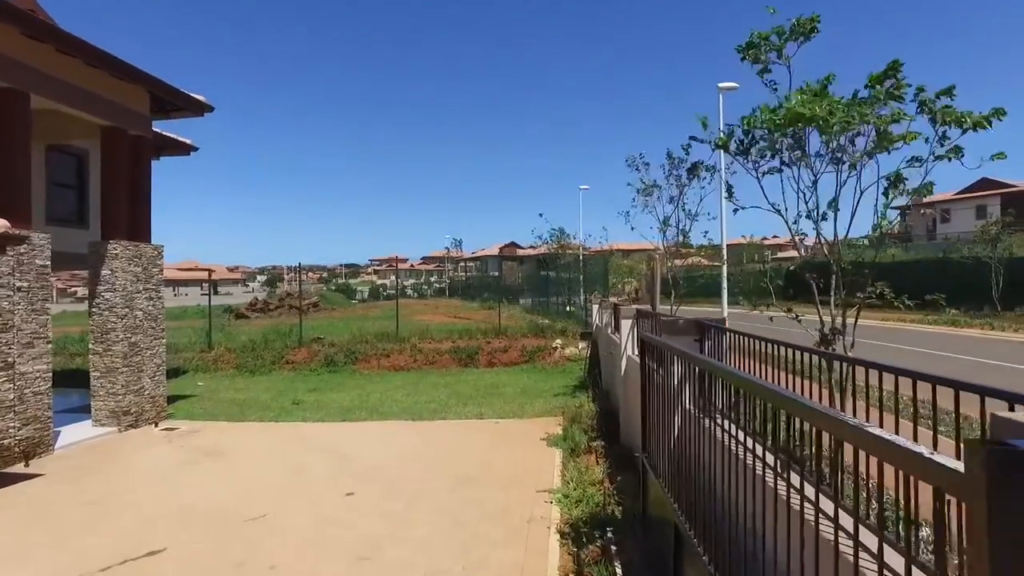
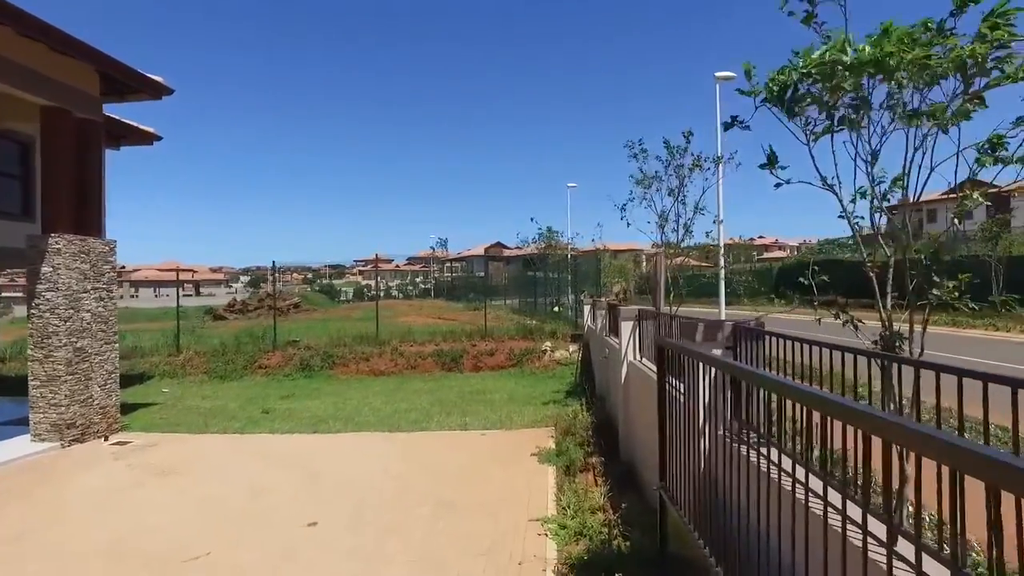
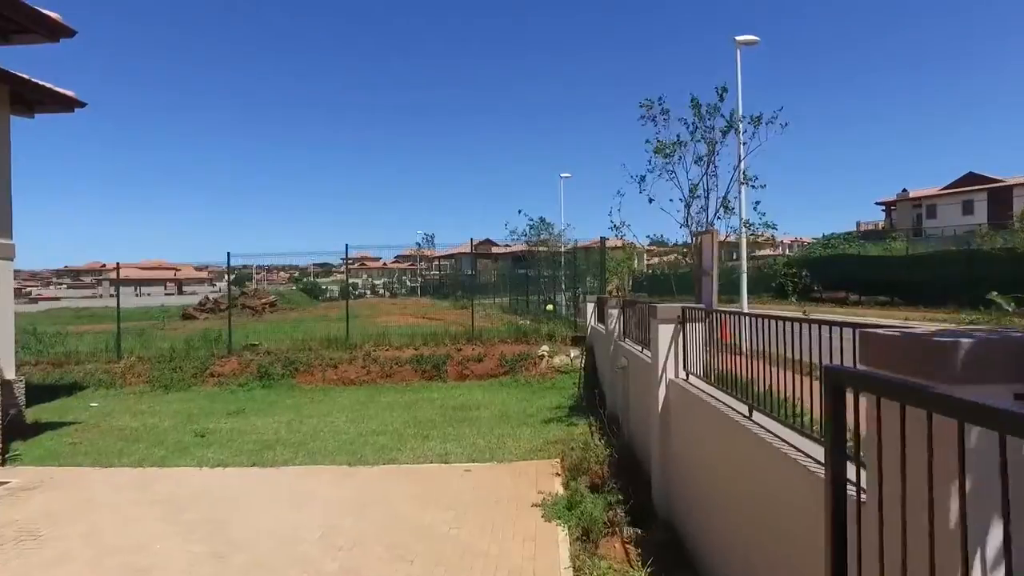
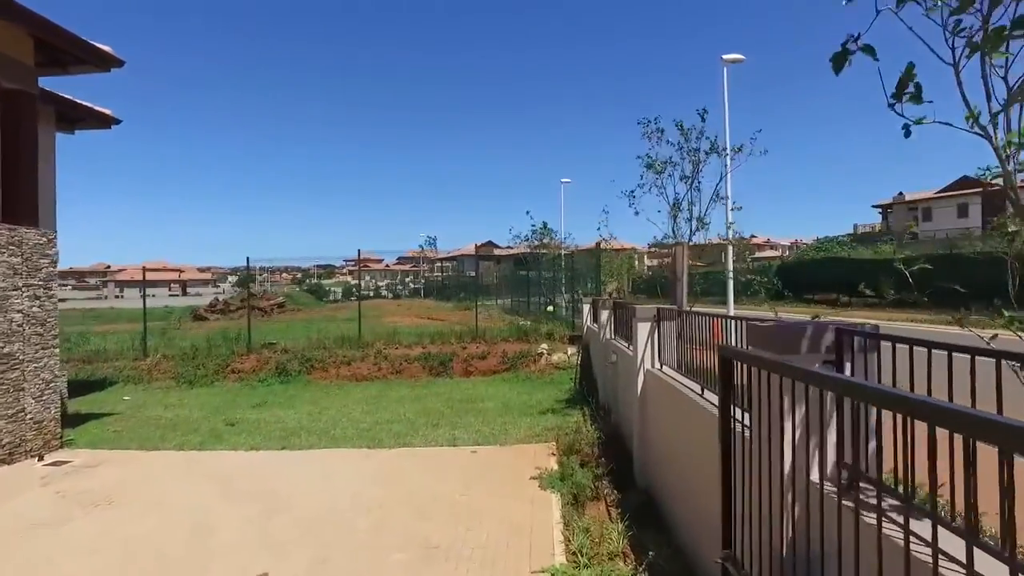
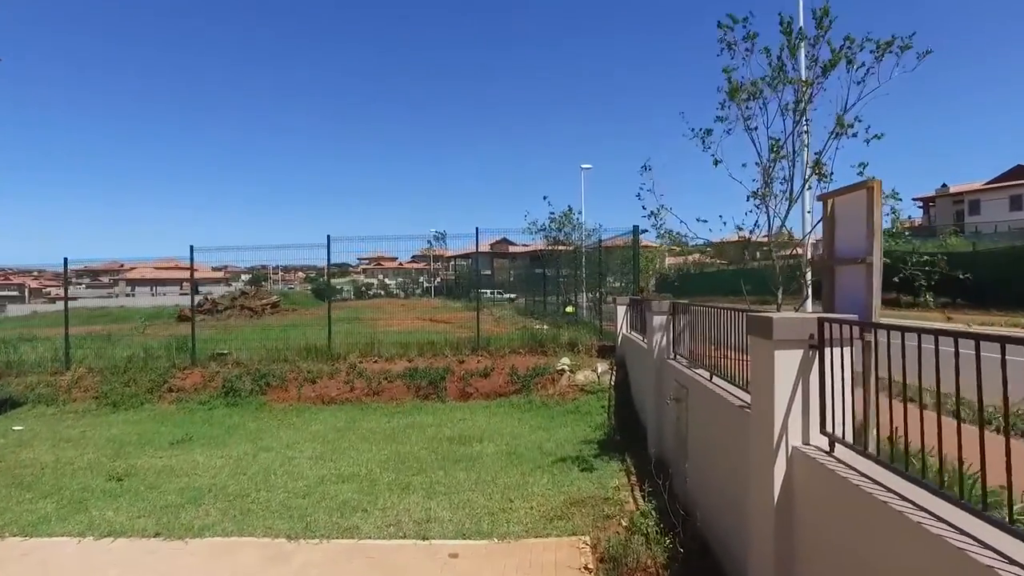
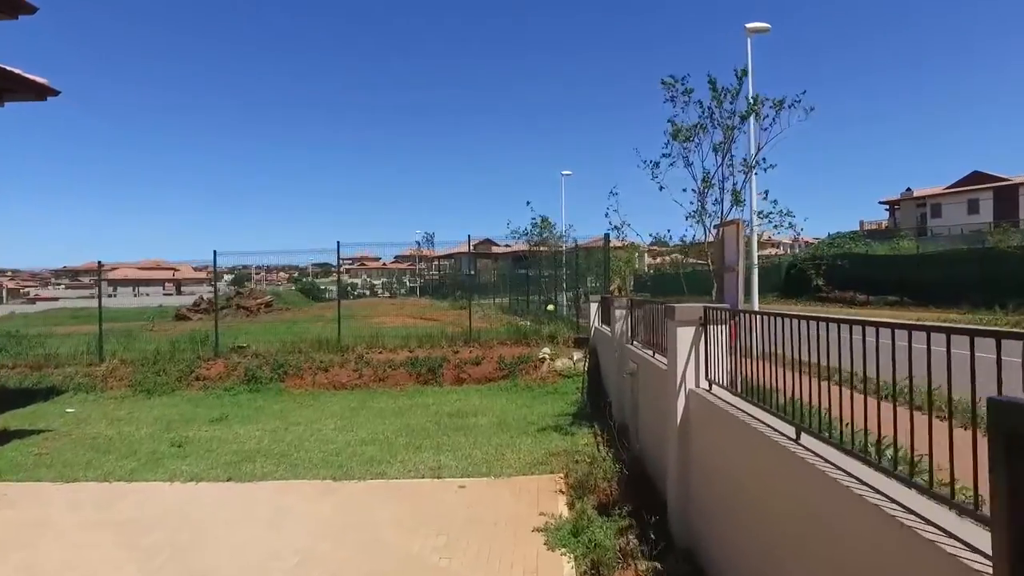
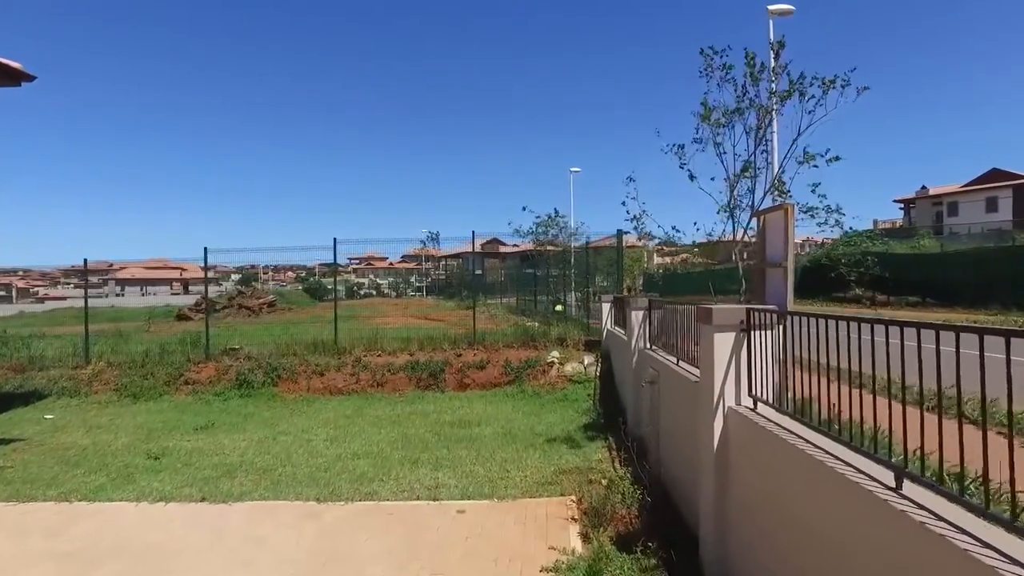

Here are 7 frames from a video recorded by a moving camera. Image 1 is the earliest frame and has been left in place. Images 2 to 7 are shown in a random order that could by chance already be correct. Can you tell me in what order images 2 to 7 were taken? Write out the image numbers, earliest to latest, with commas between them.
2, 4, 3, 6, 7, 5
